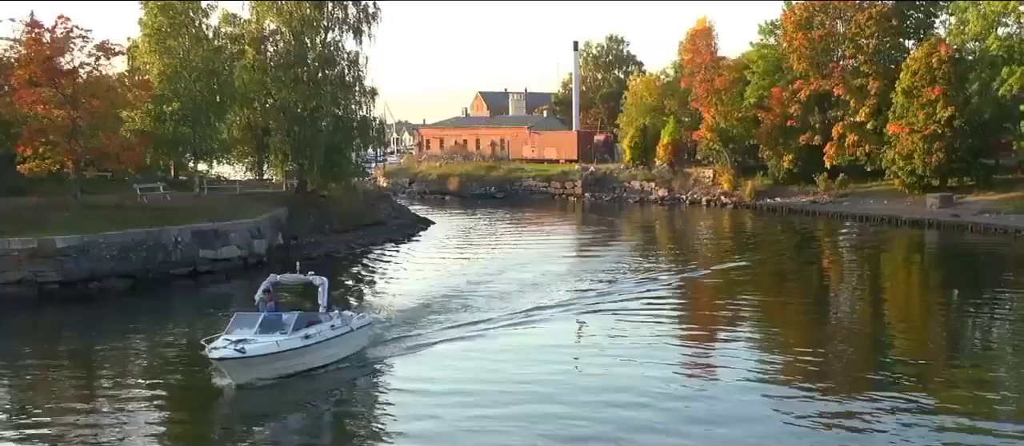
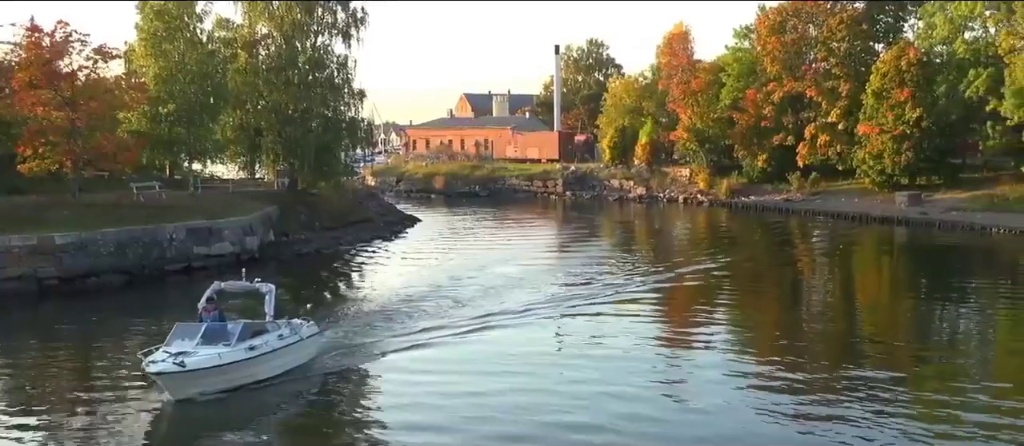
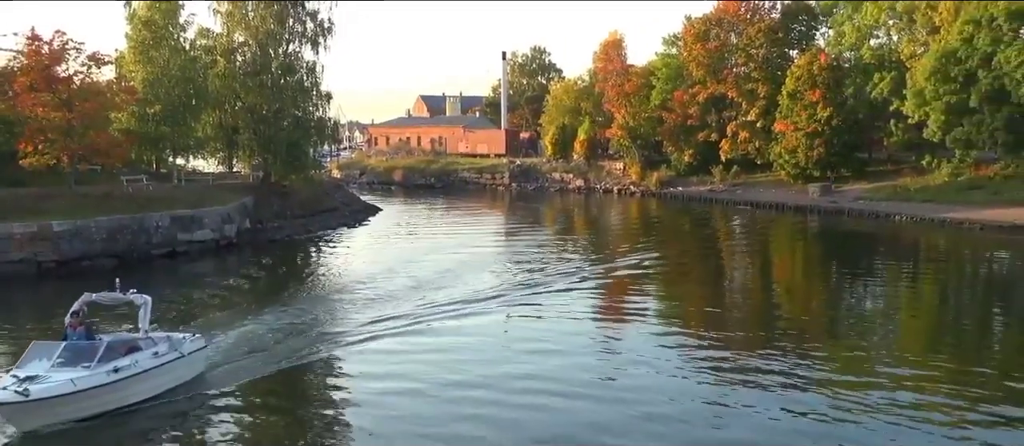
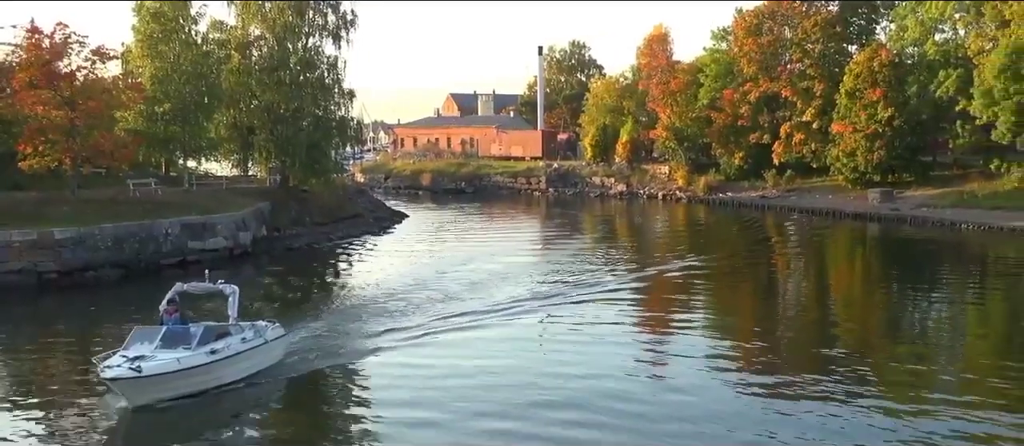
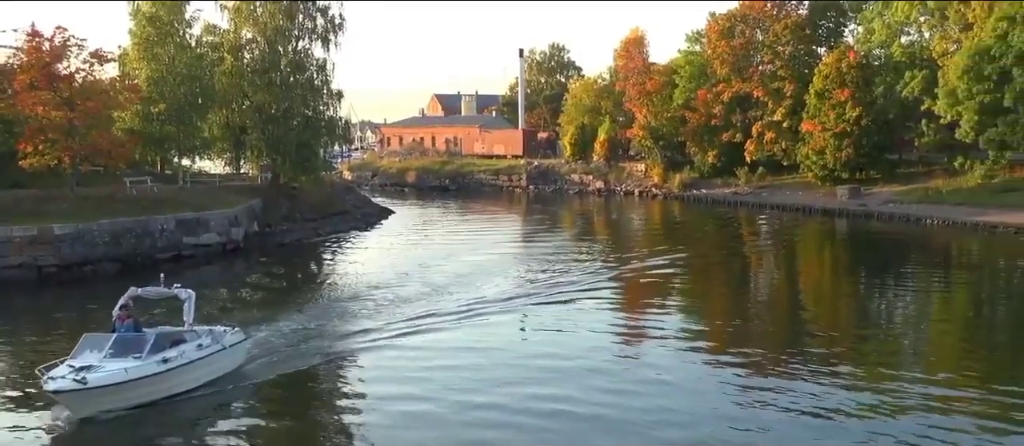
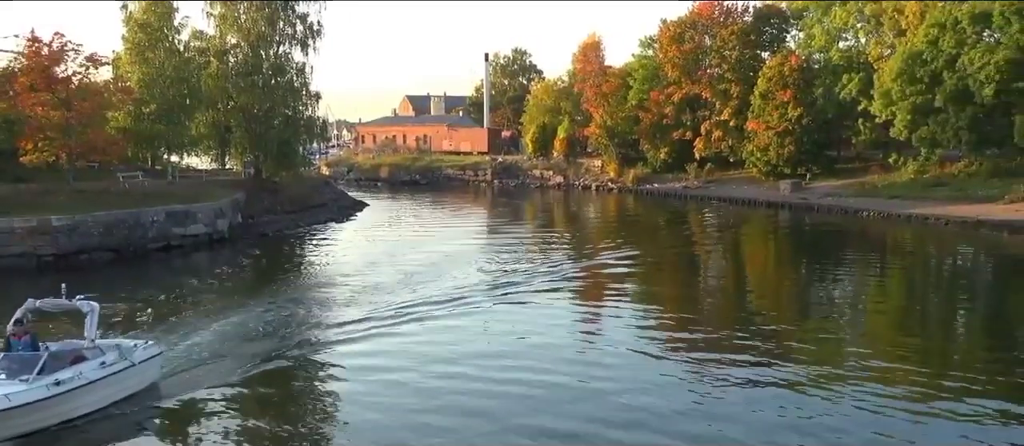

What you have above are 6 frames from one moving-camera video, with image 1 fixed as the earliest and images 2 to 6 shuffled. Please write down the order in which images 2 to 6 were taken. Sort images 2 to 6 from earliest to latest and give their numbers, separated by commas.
2, 4, 5, 3, 6
